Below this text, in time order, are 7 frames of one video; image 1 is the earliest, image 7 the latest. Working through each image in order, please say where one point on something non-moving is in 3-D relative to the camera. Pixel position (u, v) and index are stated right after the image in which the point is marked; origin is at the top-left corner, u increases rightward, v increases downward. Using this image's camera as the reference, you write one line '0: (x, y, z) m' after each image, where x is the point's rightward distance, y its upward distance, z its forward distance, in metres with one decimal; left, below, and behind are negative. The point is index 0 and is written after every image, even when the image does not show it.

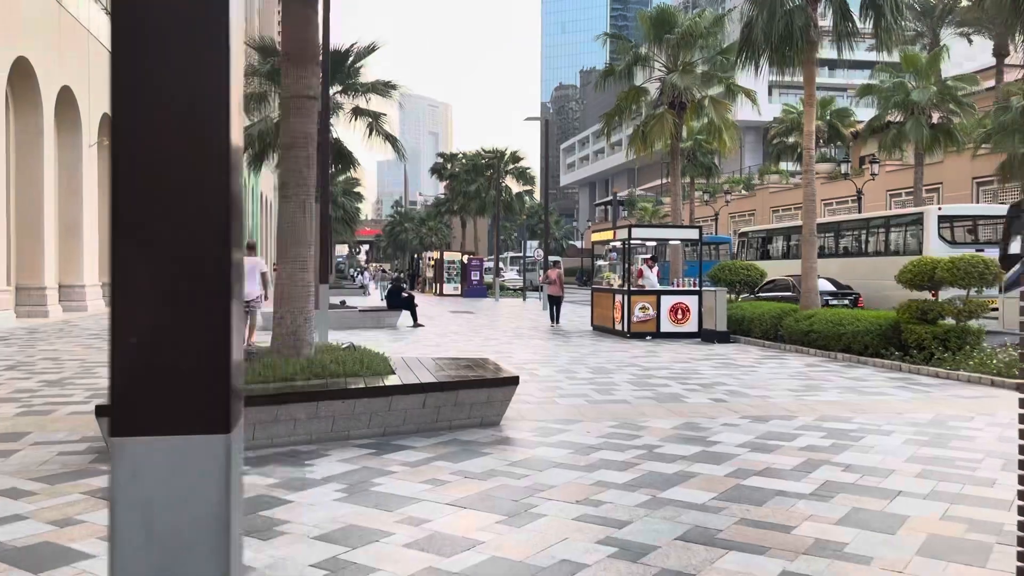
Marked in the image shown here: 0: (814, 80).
0: (+5.7, +4.0, +15.9) m
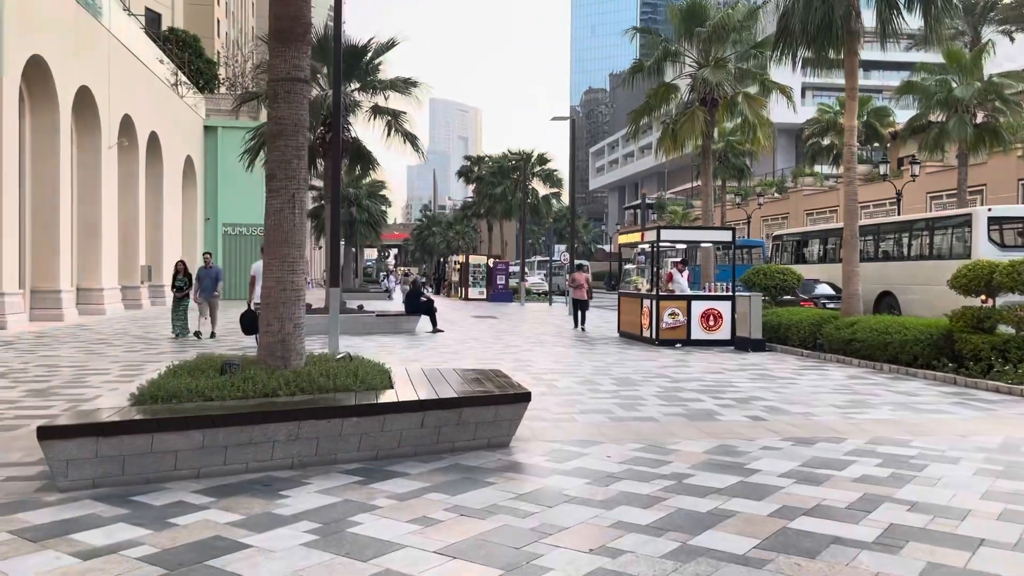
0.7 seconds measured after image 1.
0: (+6.1, +3.9, +14.9) m
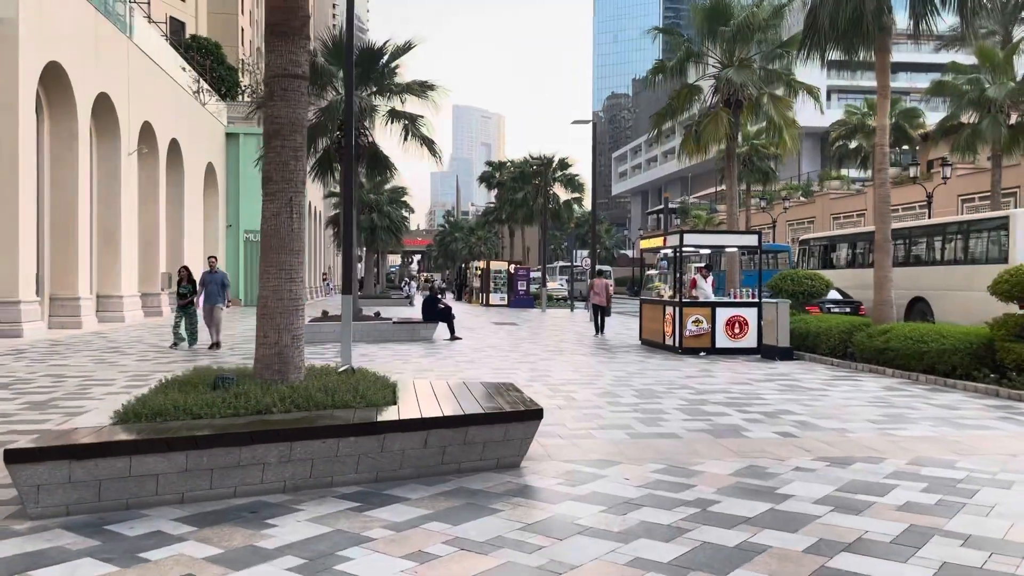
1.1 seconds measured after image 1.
0: (+6.5, +3.8, +14.4) m
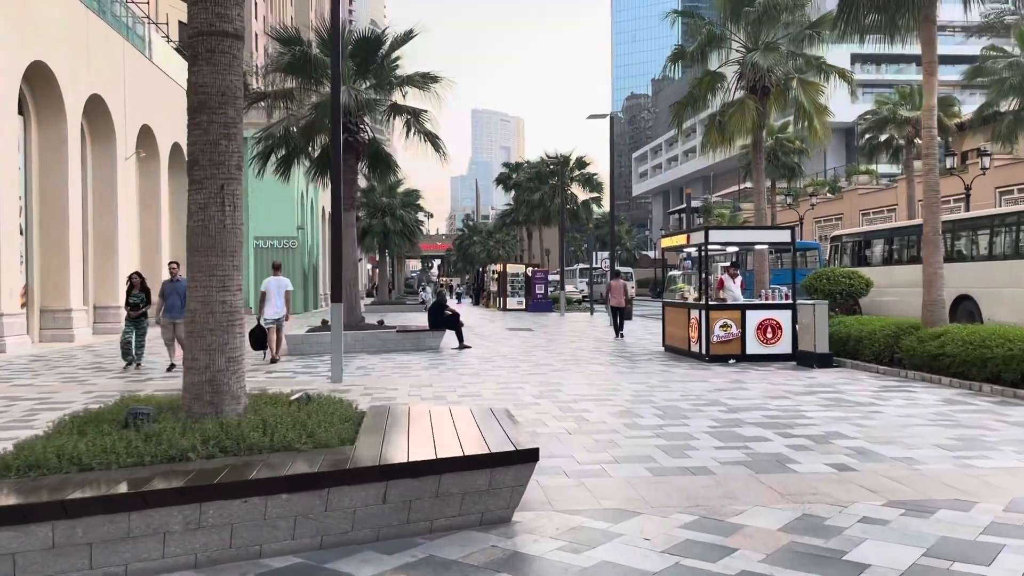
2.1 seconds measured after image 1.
0: (+6.5, +3.8, +13.0) m
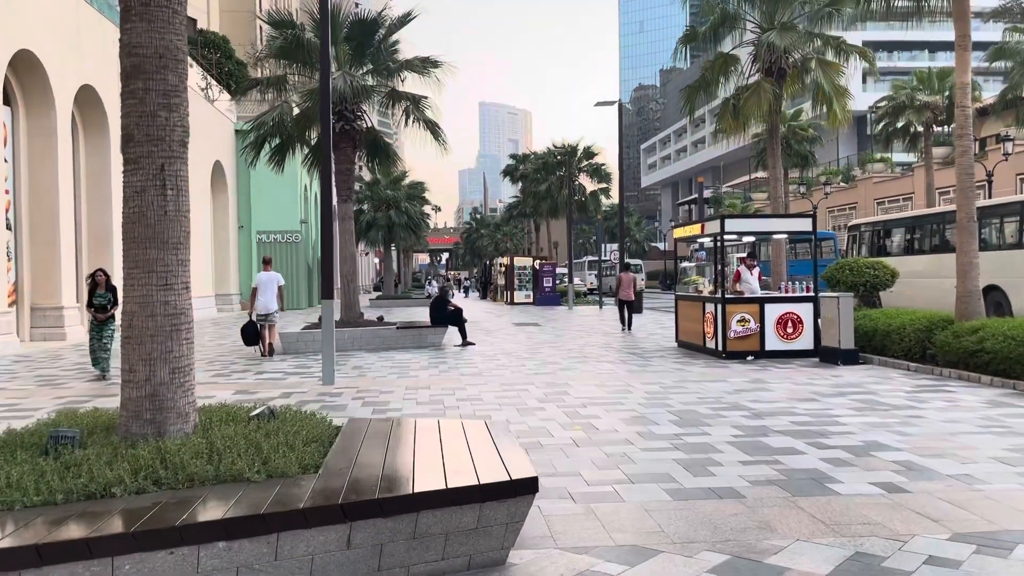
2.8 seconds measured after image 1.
0: (+6.6, +3.9, +12.1) m
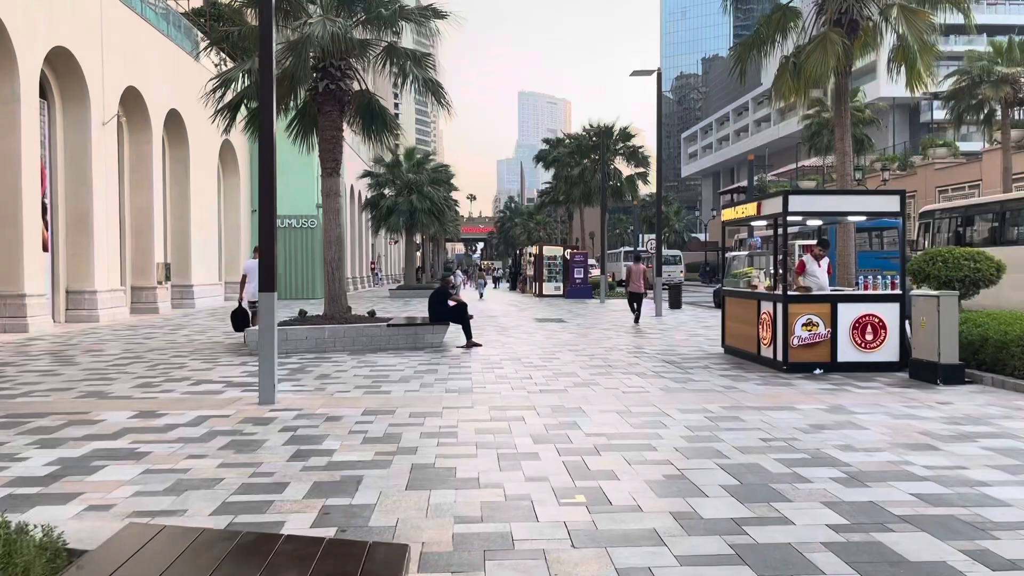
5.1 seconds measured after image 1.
0: (+6.7, +3.9, +9.3) m
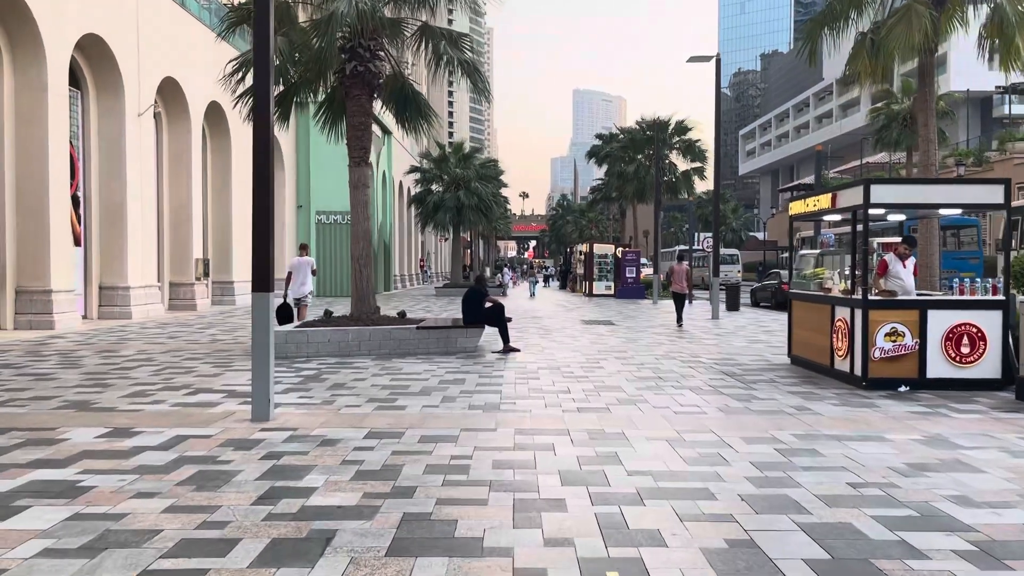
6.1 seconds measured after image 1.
0: (+7.0, +3.9, +7.6) m
